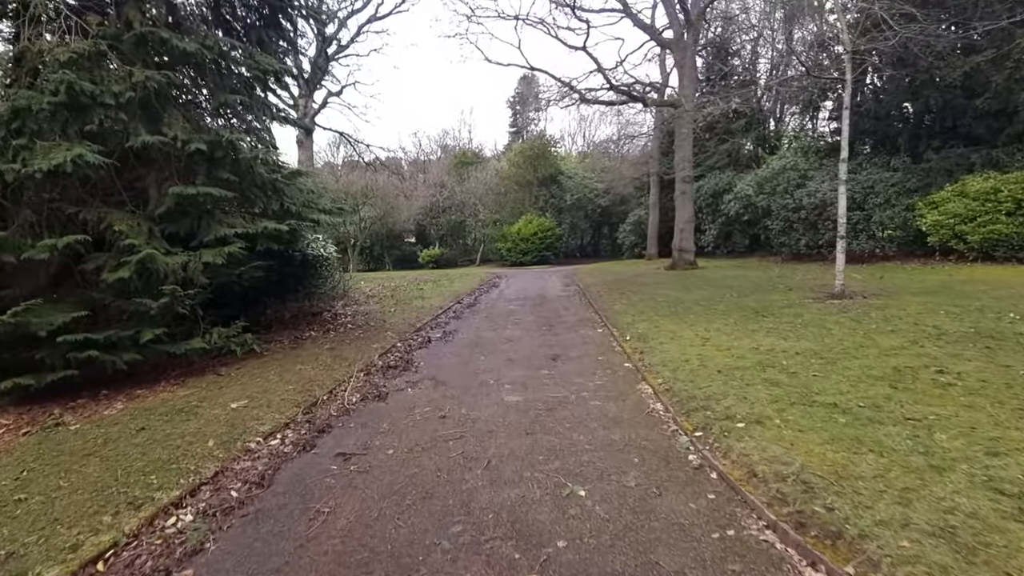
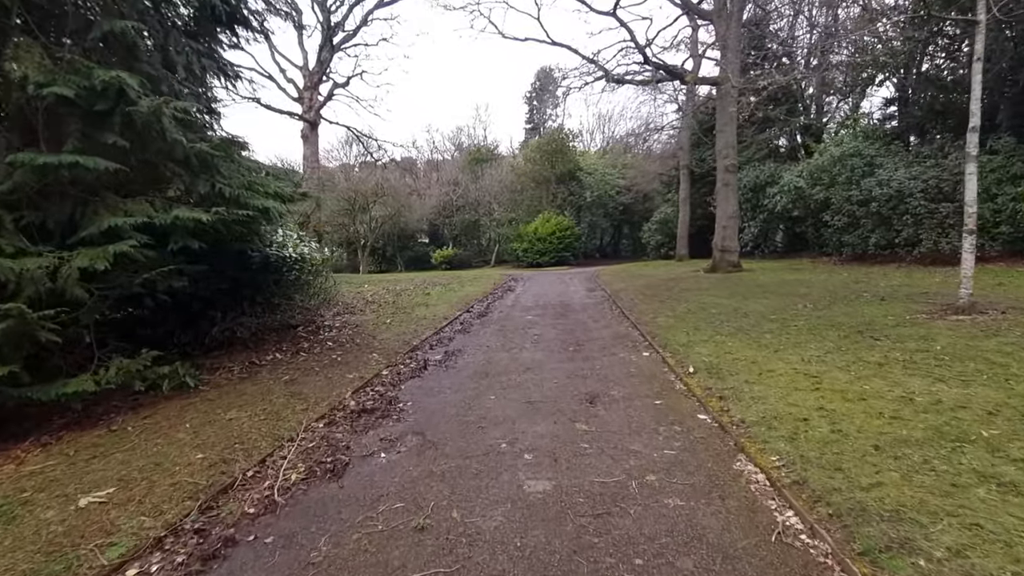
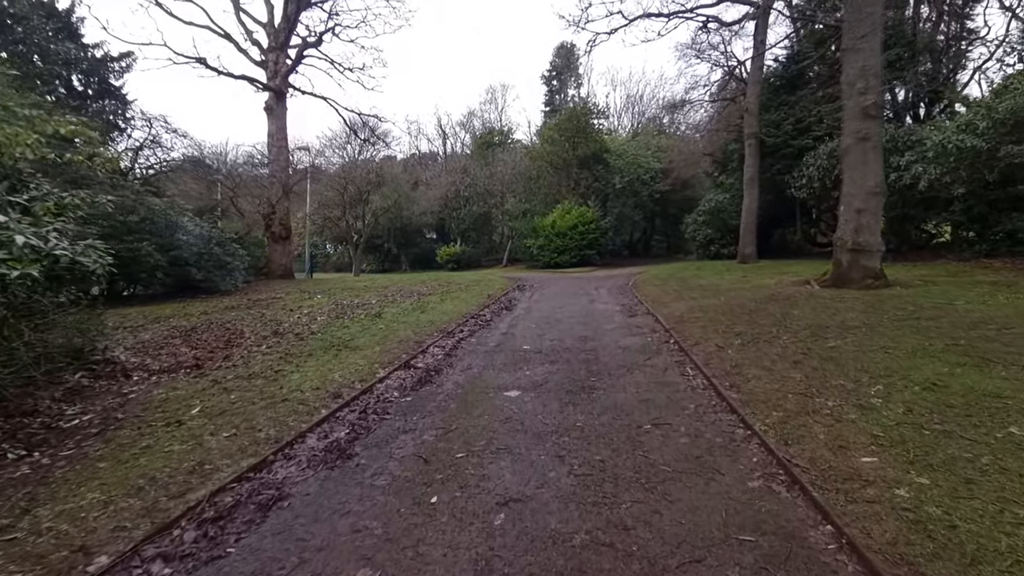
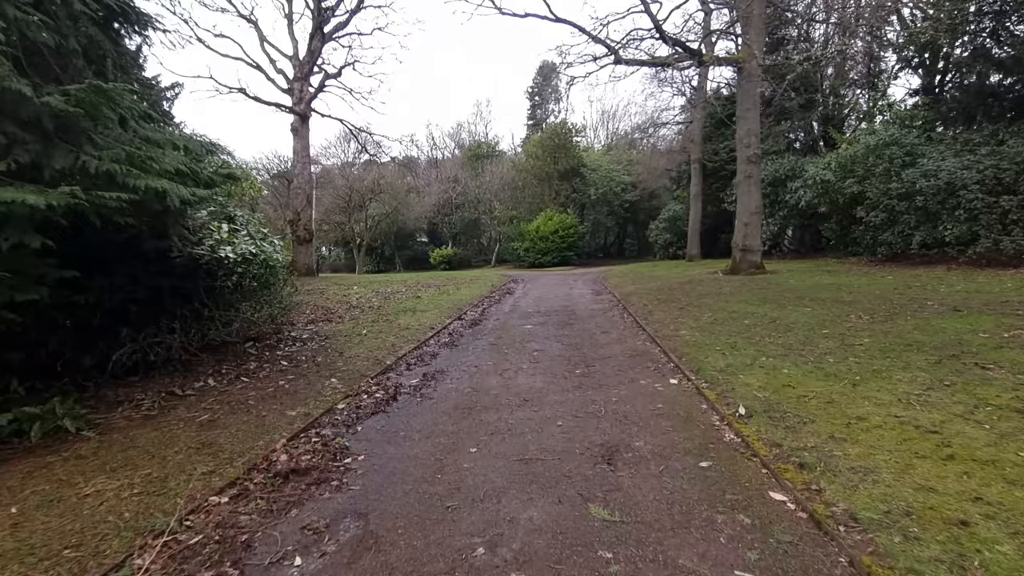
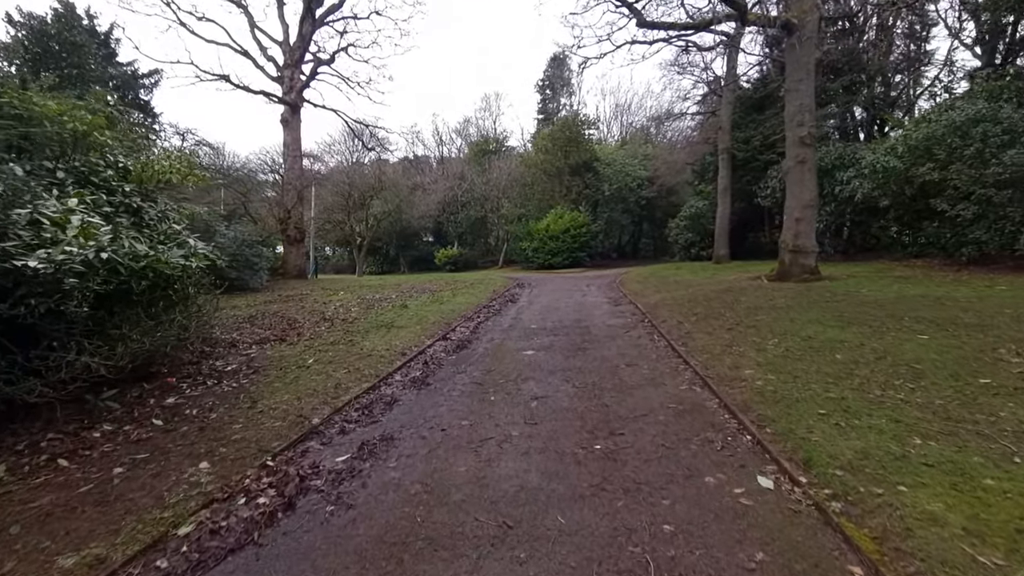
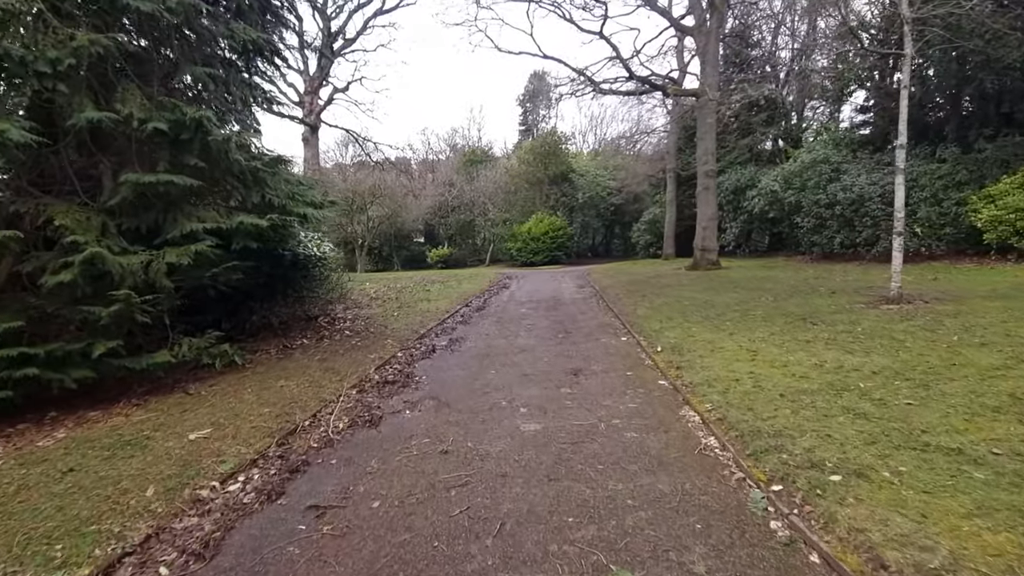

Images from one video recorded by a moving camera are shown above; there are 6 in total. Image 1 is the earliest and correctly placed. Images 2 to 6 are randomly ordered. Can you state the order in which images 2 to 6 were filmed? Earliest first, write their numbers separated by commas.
6, 2, 4, 5, 3
